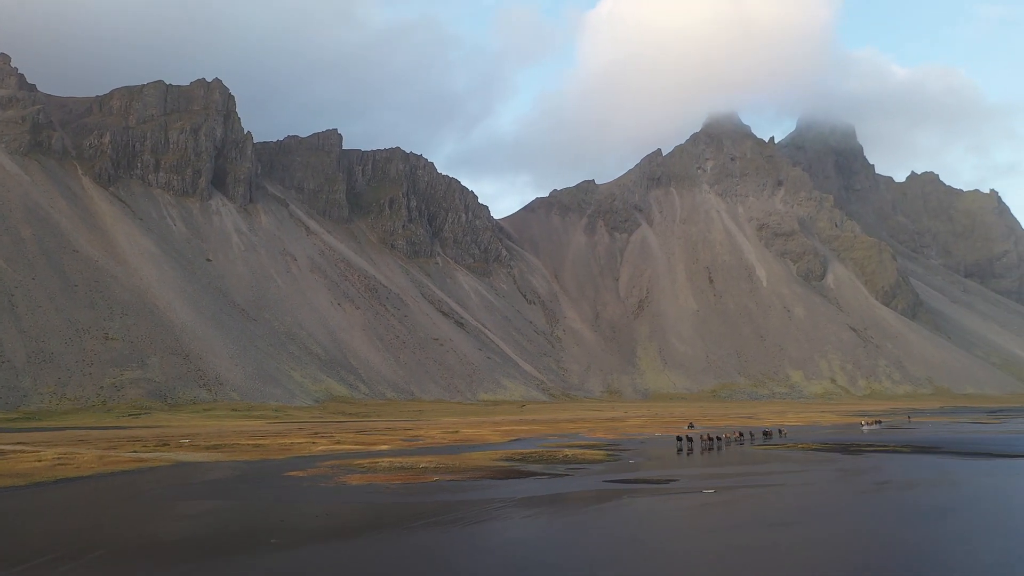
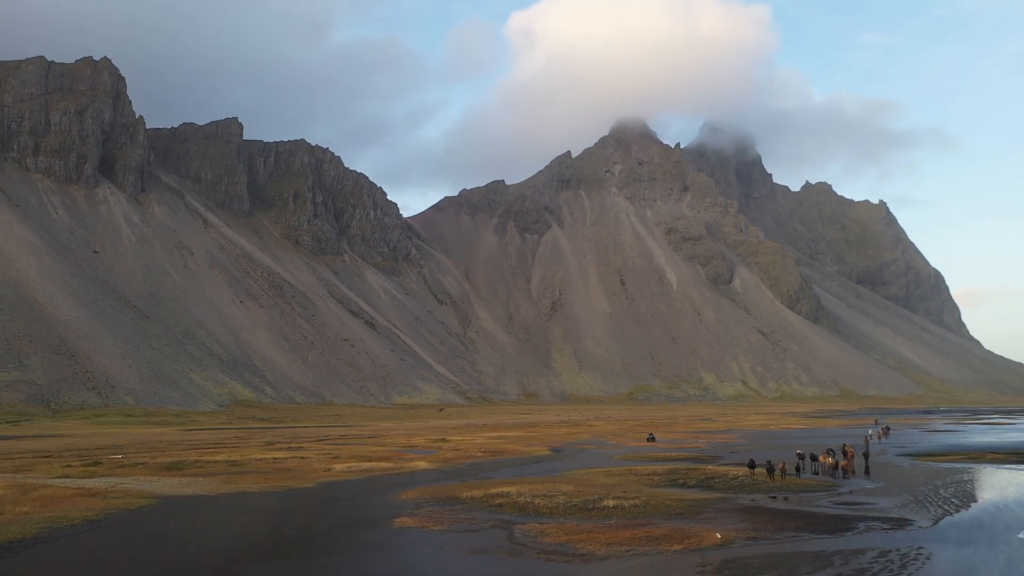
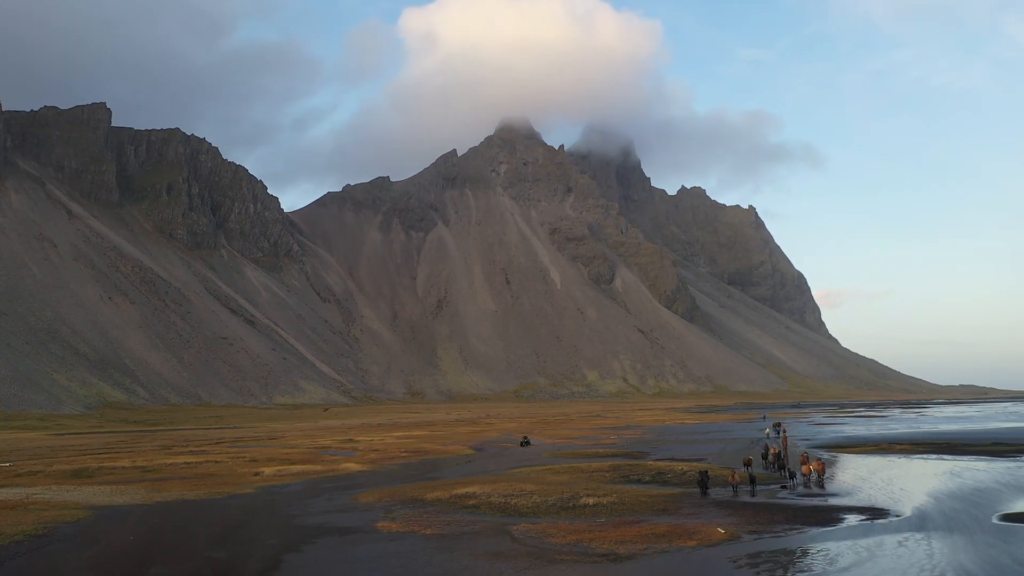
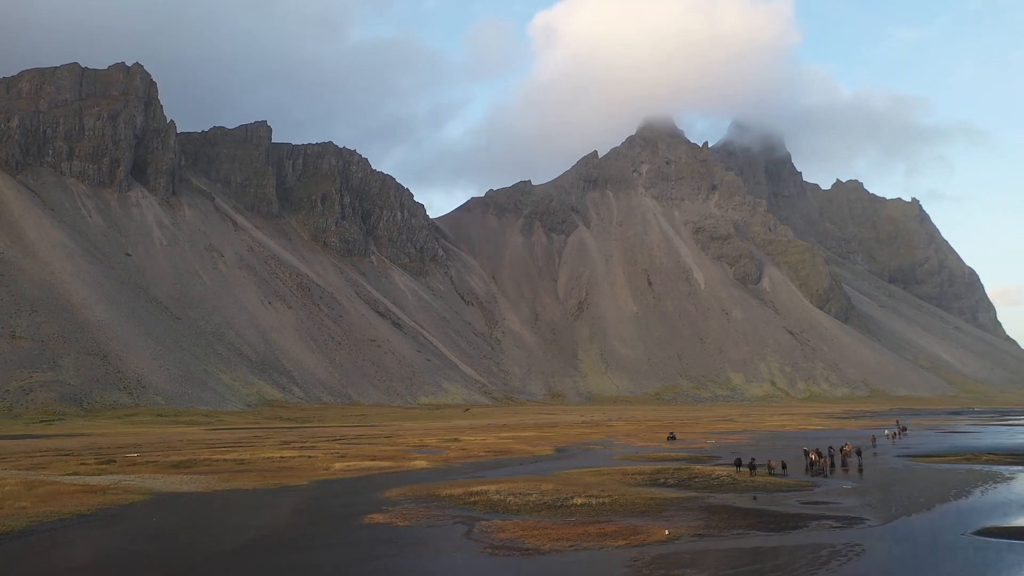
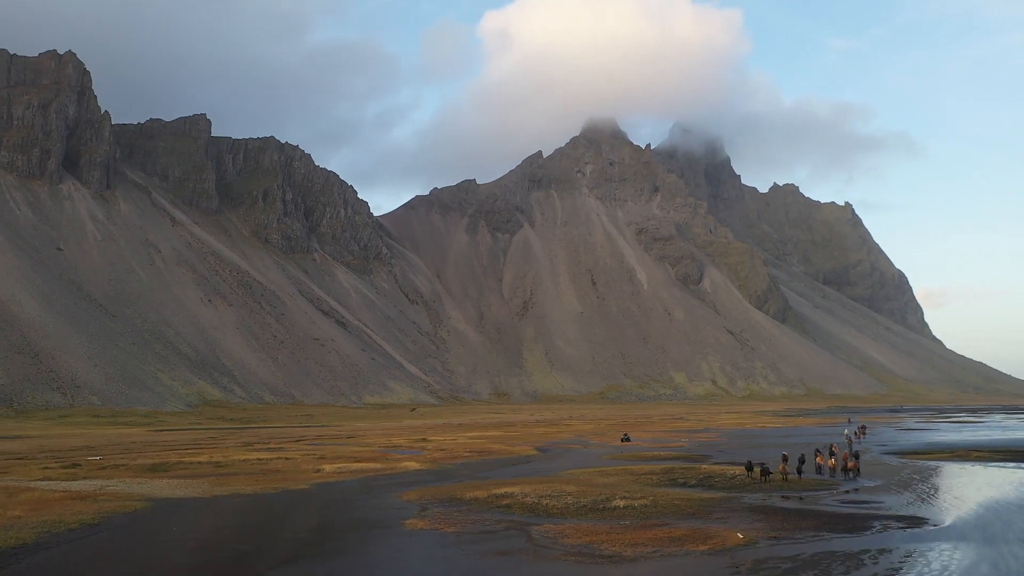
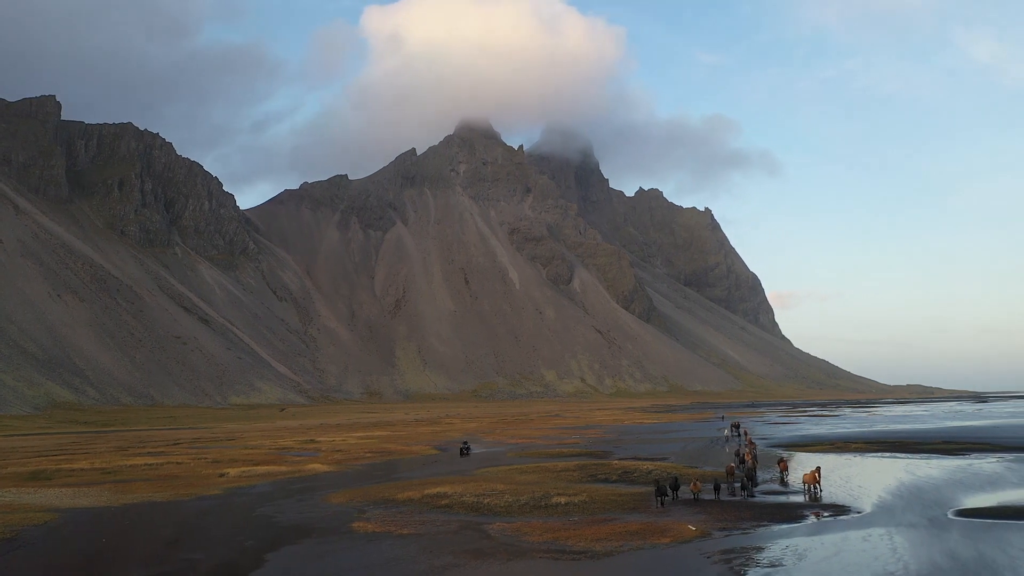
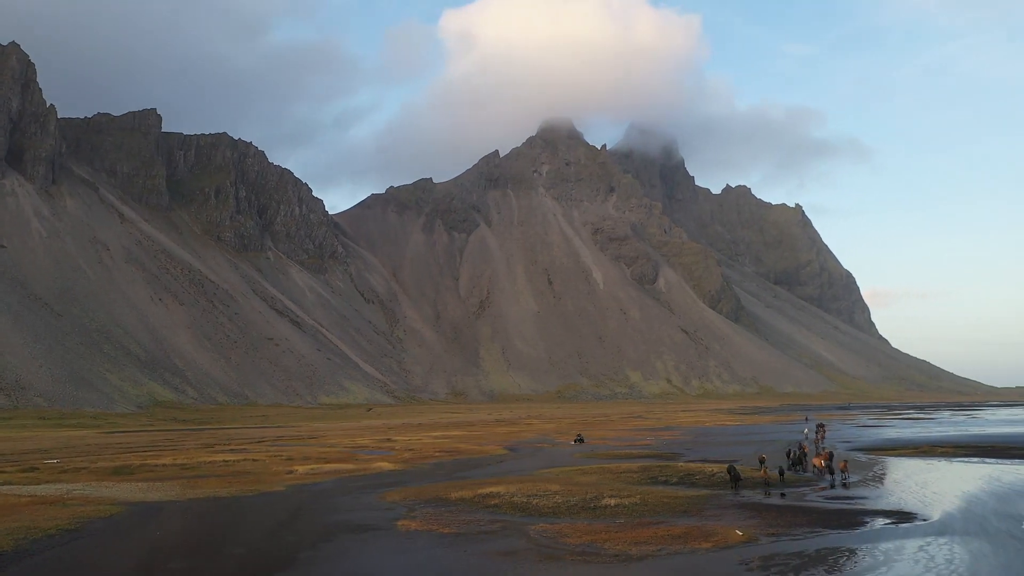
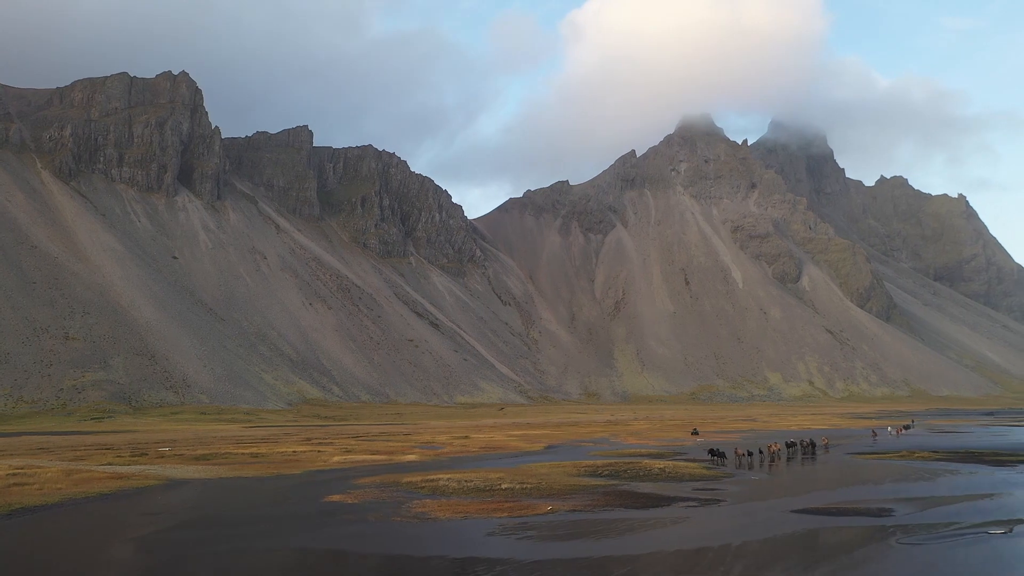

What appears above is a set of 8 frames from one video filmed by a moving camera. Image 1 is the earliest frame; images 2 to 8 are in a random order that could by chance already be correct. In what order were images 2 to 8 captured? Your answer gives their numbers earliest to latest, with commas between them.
8, 4, 2, 5, 7, 3, 6
